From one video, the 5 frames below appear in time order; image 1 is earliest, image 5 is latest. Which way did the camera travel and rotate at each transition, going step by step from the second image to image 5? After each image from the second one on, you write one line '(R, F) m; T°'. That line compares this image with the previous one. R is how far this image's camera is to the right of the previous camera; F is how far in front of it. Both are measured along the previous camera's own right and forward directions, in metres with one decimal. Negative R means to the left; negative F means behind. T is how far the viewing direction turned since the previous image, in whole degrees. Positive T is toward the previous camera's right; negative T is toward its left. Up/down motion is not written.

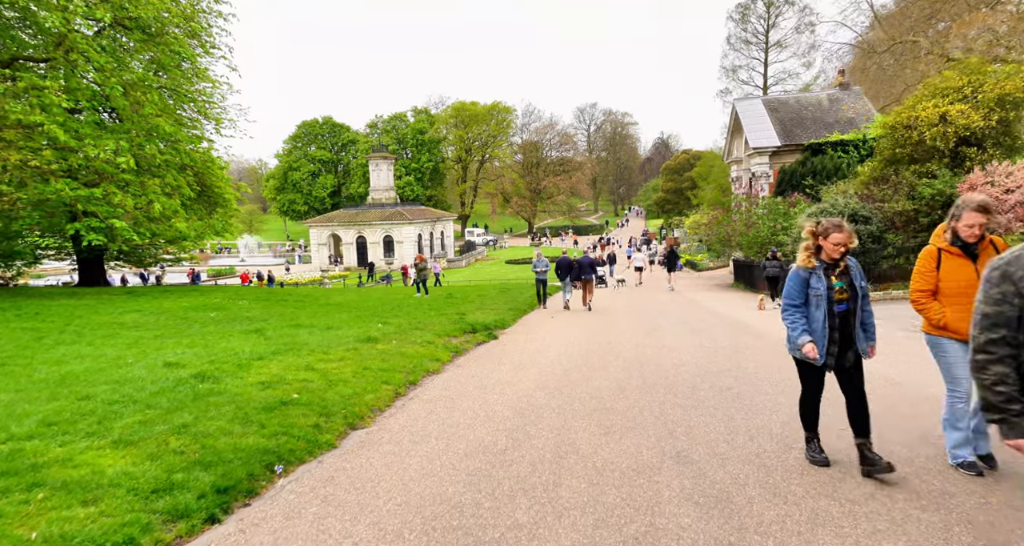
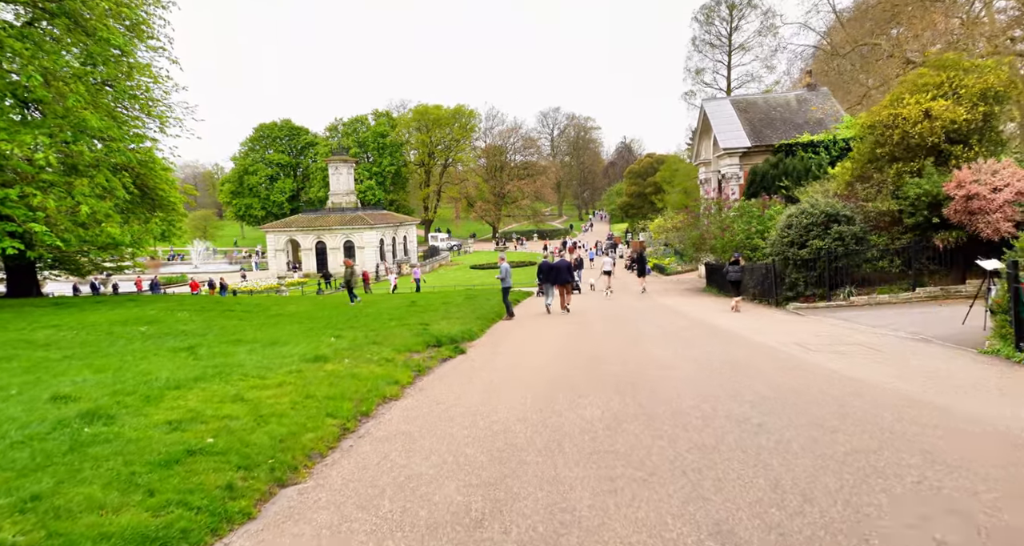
(-0.1, +1.2) m; +3°
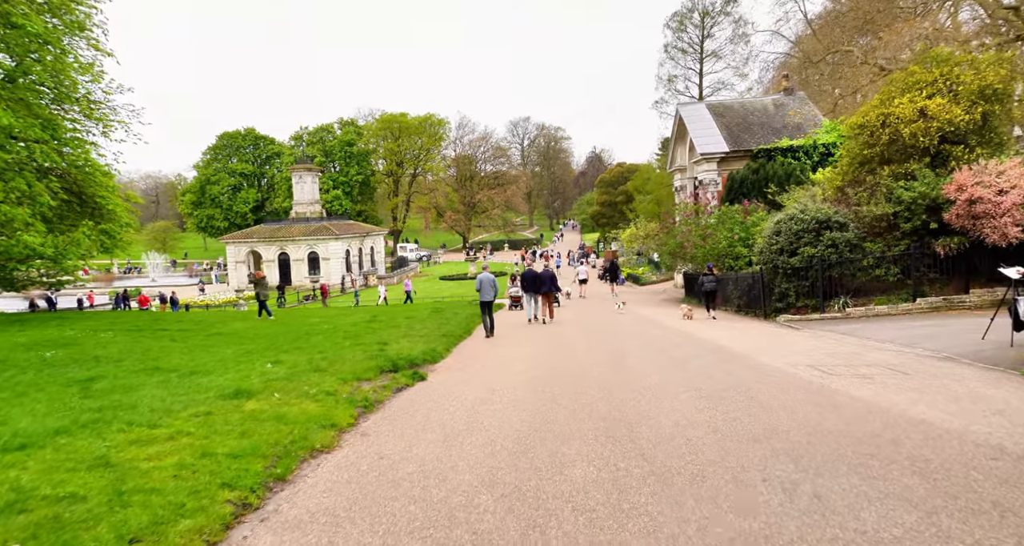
(+0.1, +1.6) m; +2°
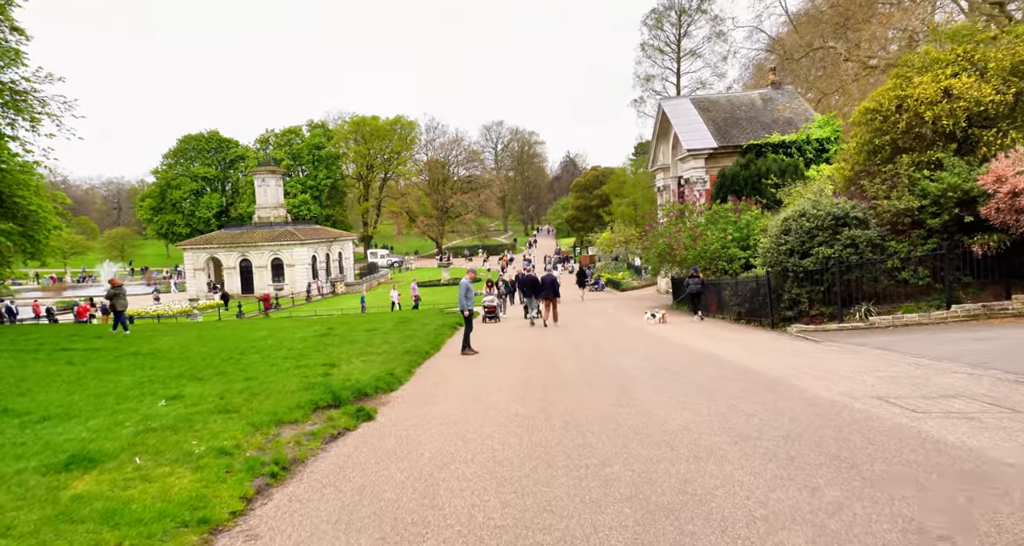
(0.0, +2.3) m; +2°
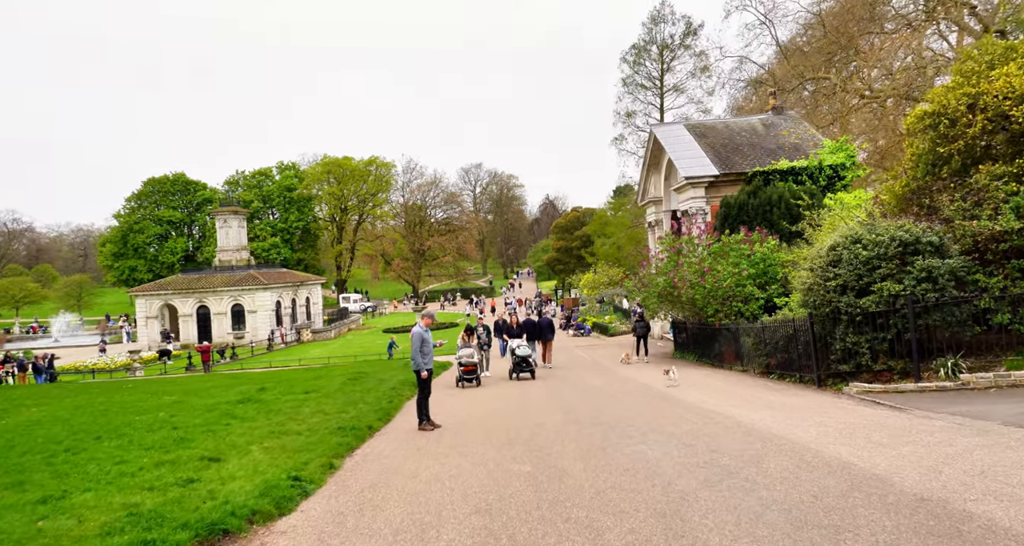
(+0.1, +3.6) m; +2°
